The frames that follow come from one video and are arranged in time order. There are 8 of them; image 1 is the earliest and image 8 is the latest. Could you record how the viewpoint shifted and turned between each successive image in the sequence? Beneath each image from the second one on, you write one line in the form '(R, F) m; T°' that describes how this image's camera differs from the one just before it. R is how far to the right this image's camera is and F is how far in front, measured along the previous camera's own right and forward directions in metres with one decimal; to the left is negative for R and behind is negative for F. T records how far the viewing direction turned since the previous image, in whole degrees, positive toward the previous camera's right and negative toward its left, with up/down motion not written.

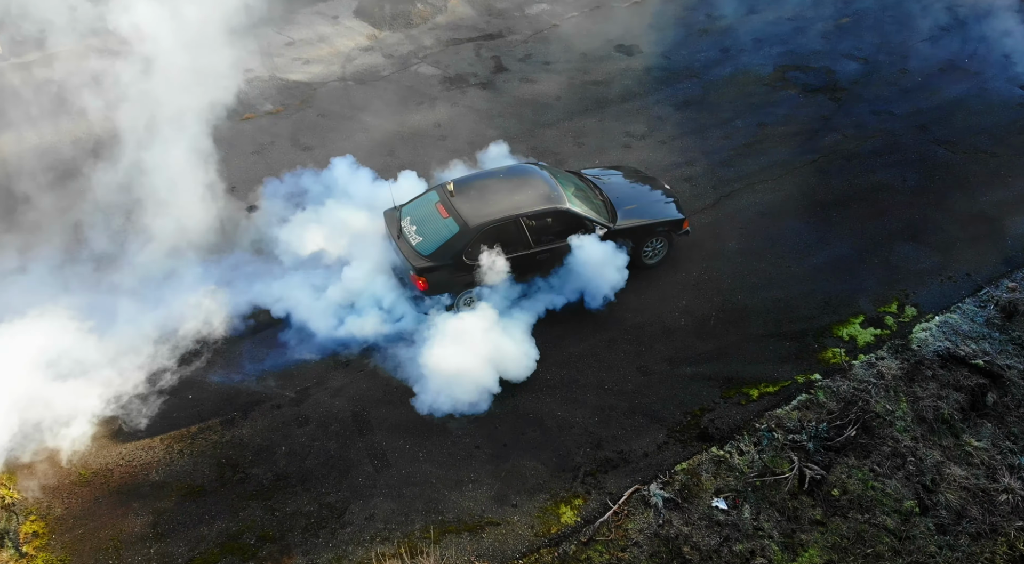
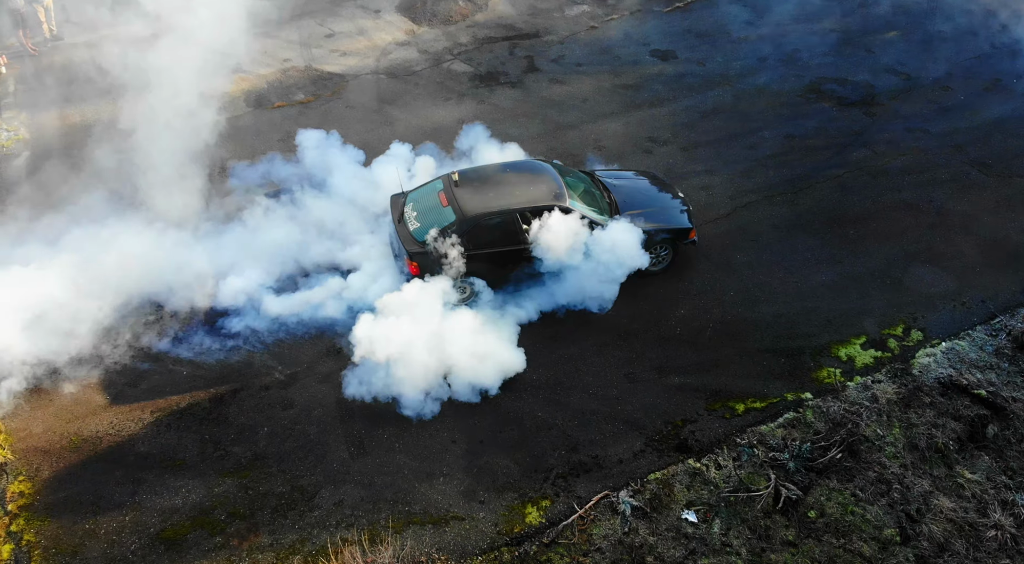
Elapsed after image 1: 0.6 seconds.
(+0.6, 0.0) m; -4°
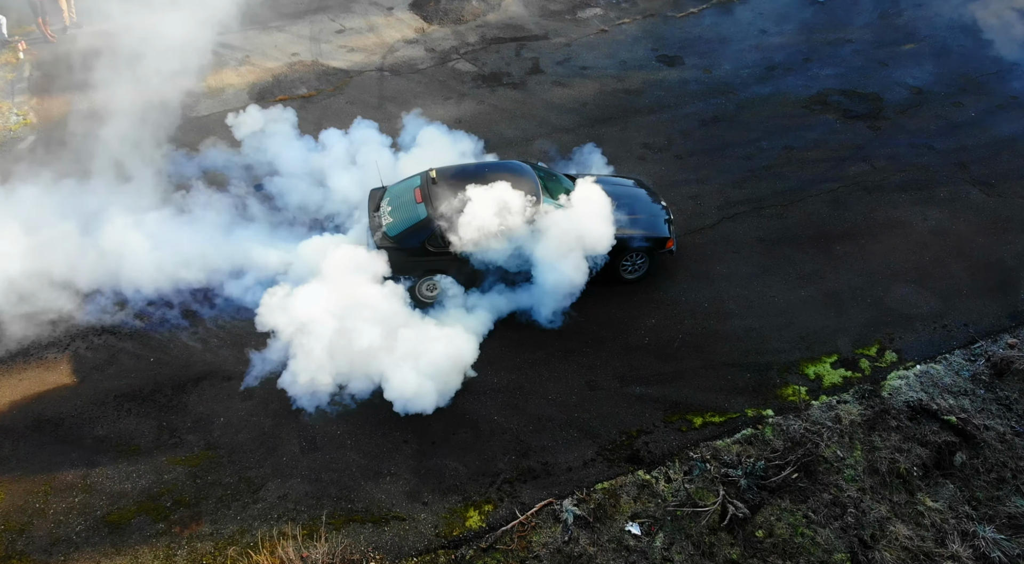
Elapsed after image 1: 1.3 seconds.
(+0.6, +0.1) m; -2°
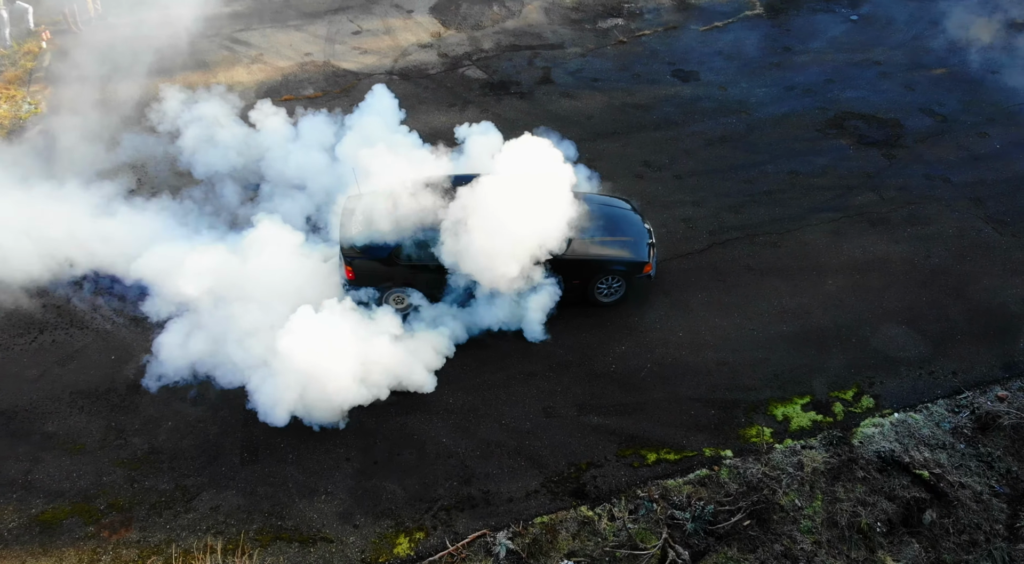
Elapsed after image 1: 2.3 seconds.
(+0.7, +0.2) m; -3°
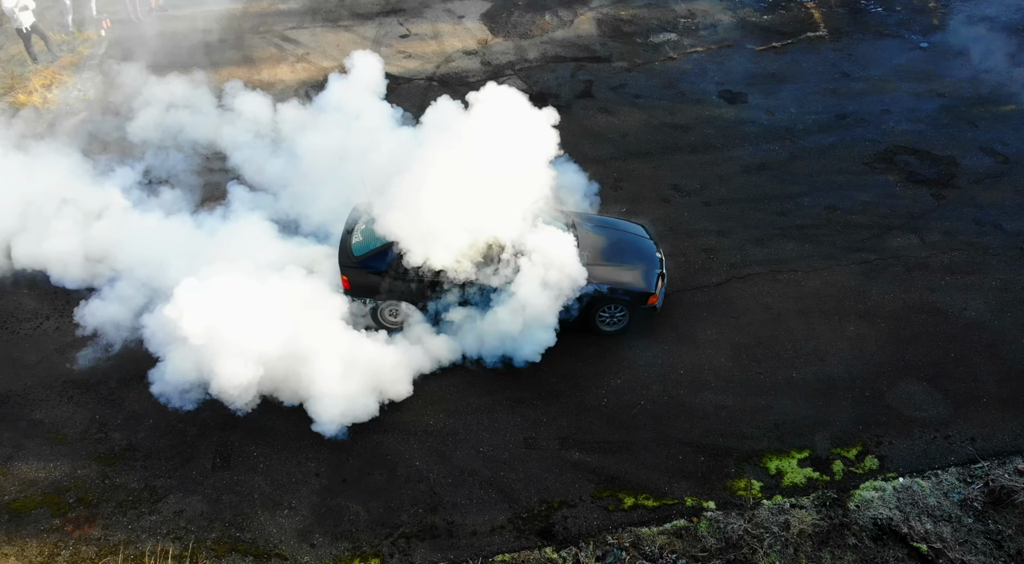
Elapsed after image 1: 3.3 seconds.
(+0.6, +0.3) m; -5°
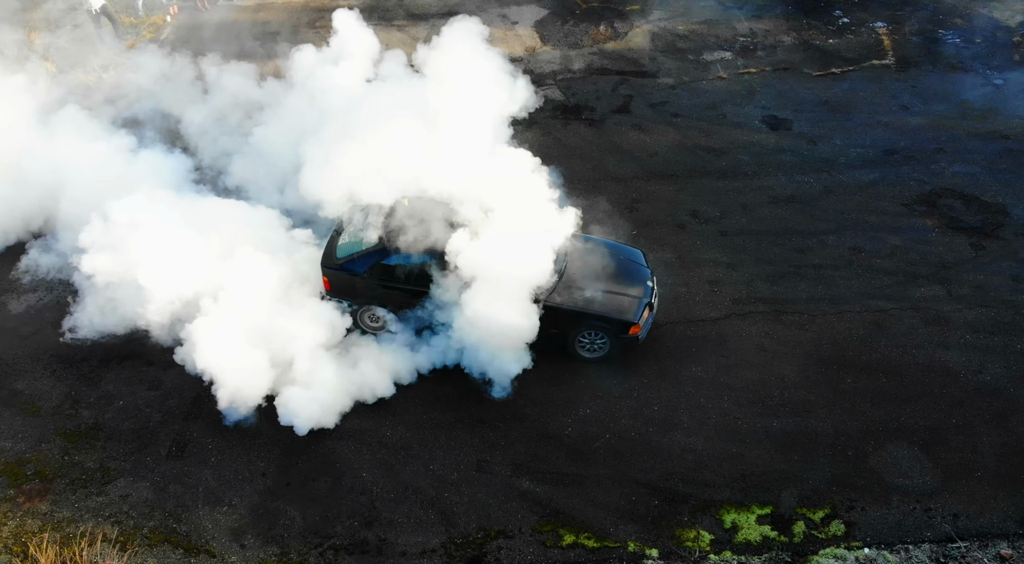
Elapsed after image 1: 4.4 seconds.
(+0.9, +0.2) m; -6°
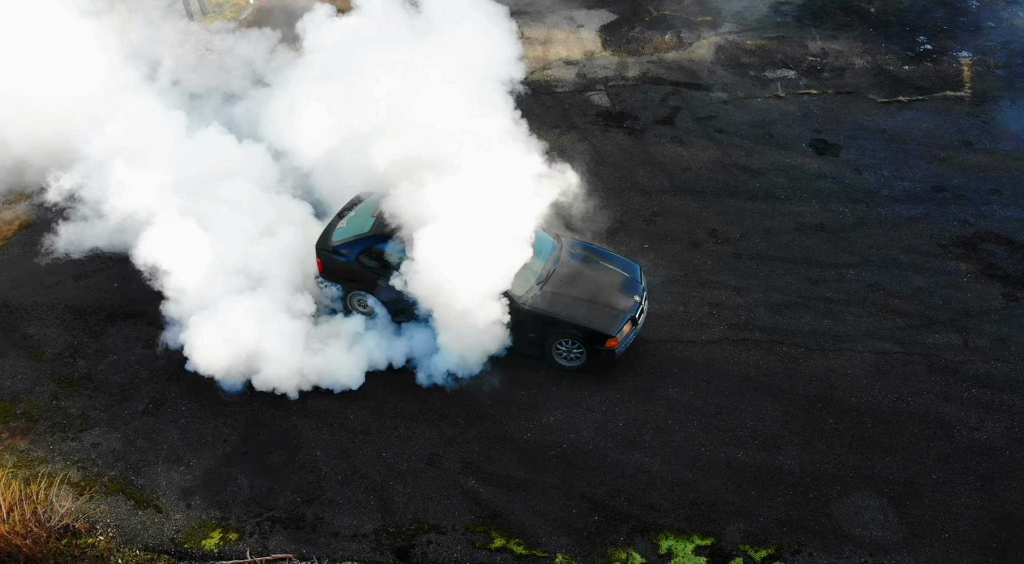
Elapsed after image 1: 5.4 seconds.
(+1.0, 0.0) m; -6°
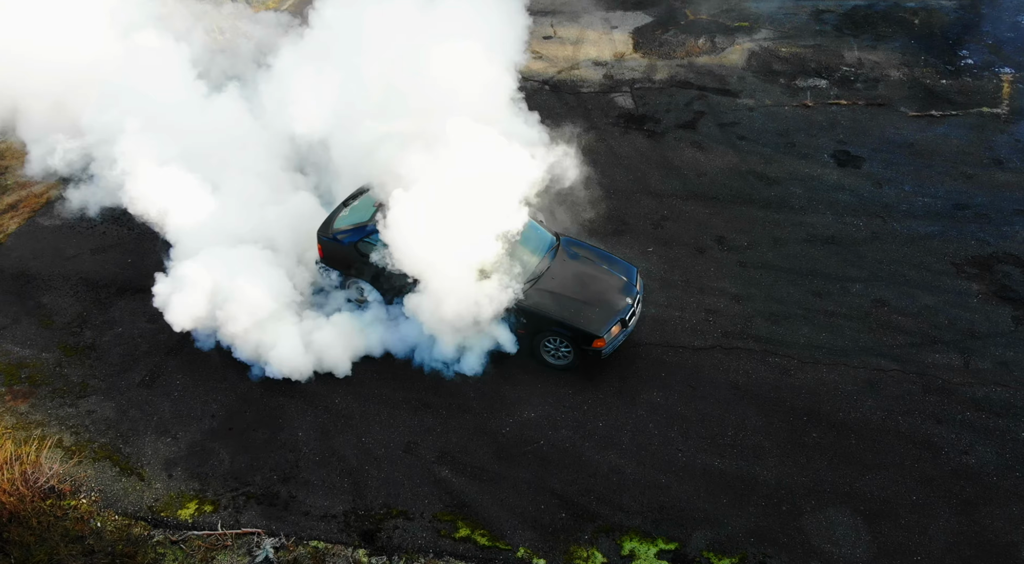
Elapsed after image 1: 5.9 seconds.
(+0.5, -0.1) m; -3°
